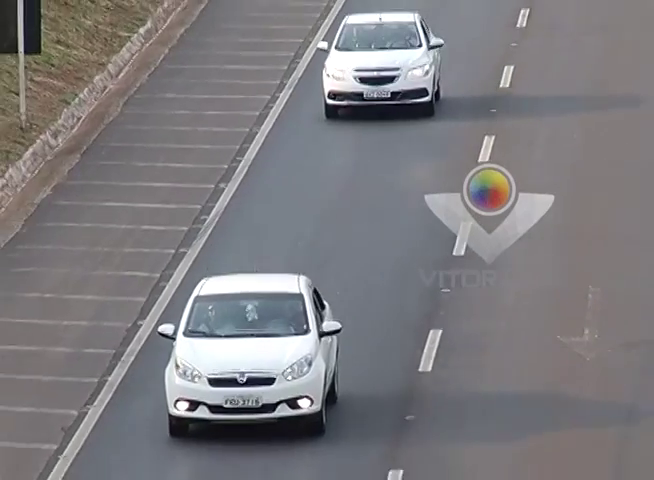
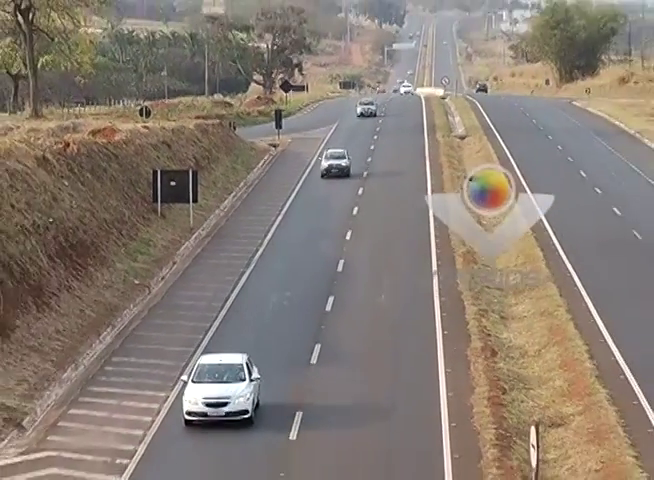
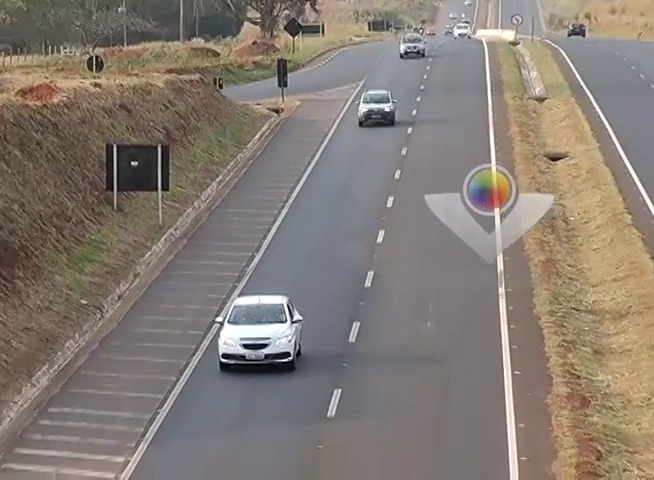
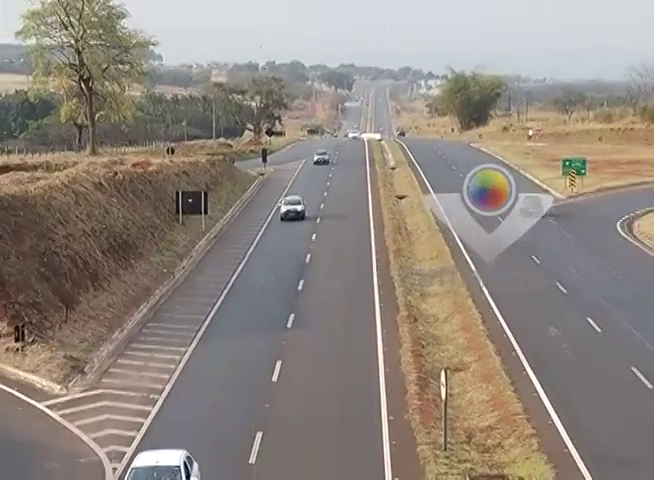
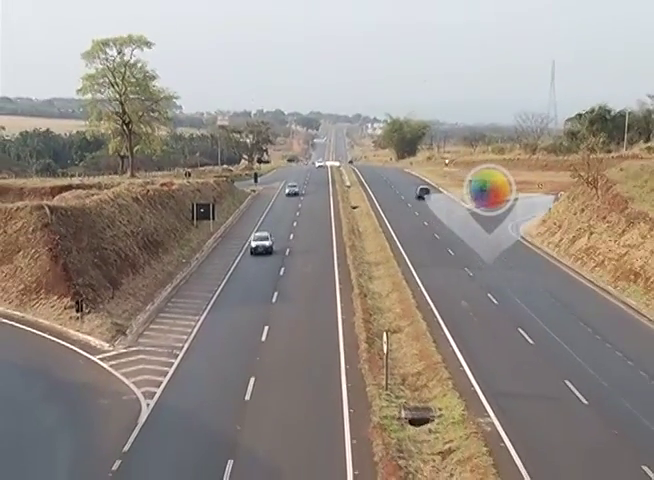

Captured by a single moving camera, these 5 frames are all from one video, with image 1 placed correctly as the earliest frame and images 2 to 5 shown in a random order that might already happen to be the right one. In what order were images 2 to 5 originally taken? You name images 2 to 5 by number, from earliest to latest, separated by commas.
3, 2, 4, 5
